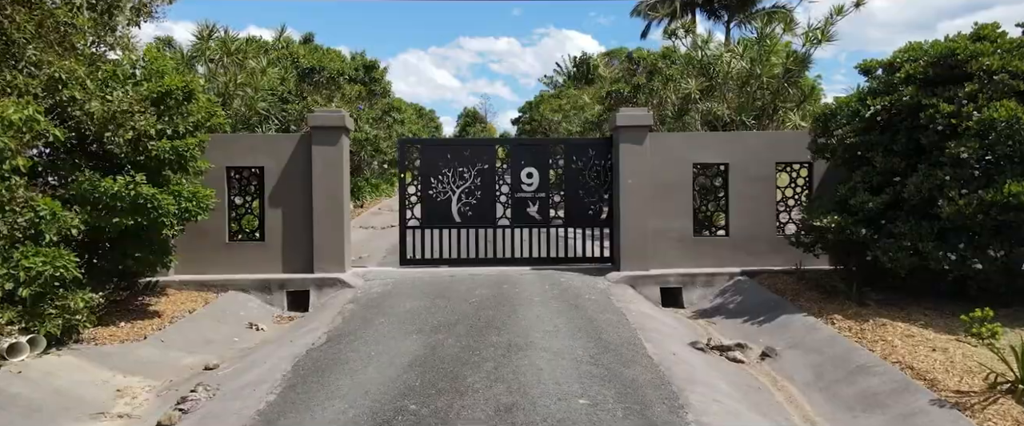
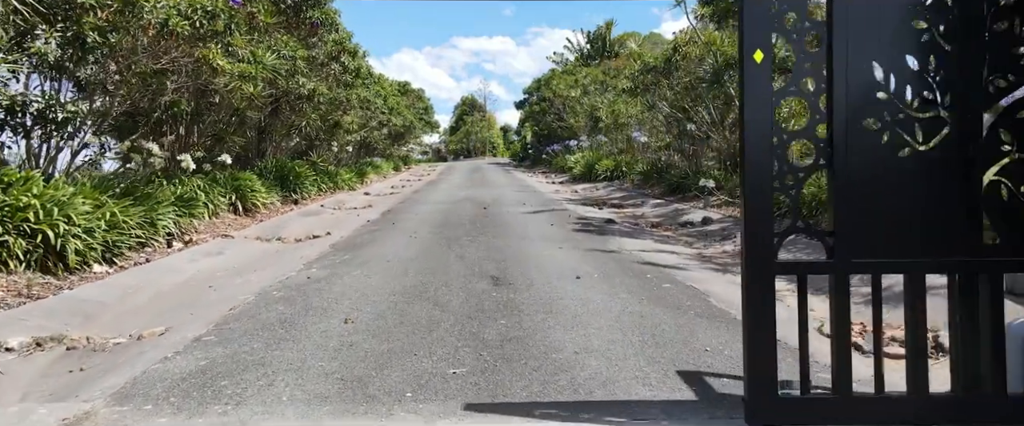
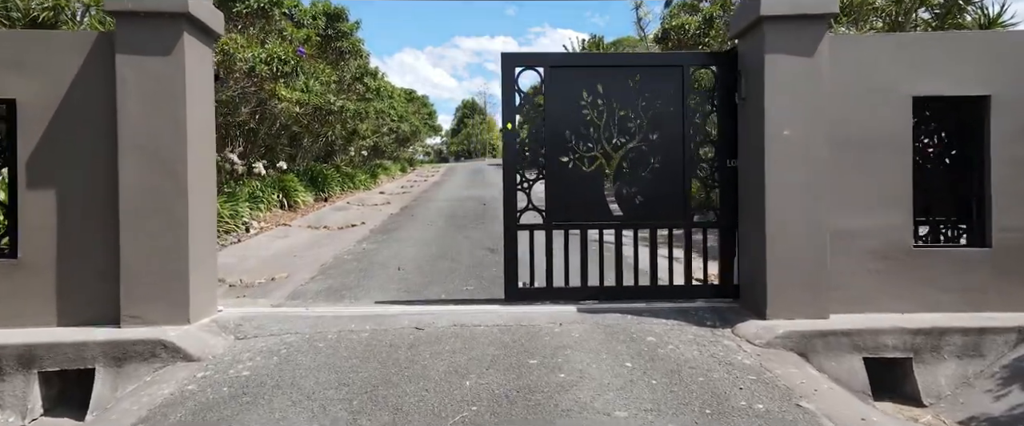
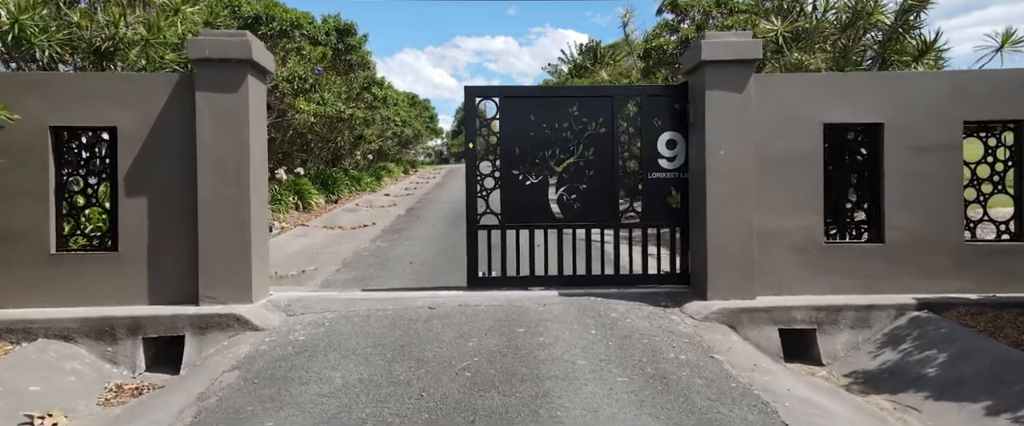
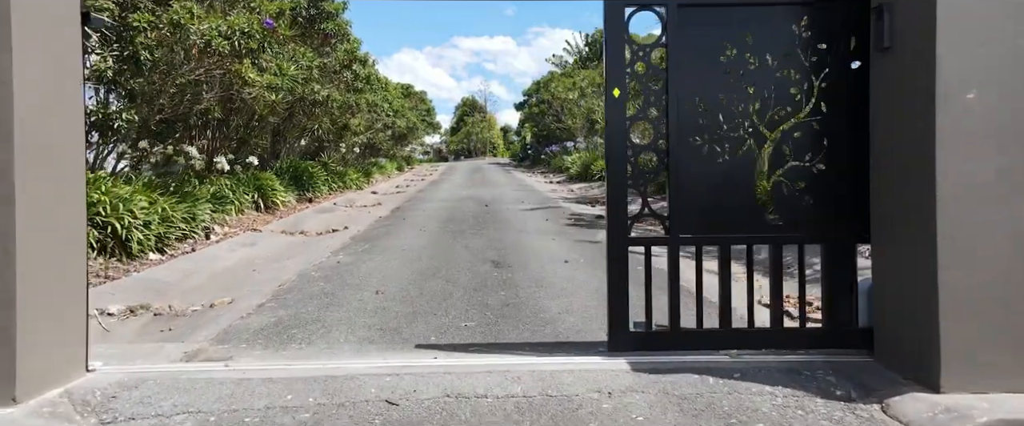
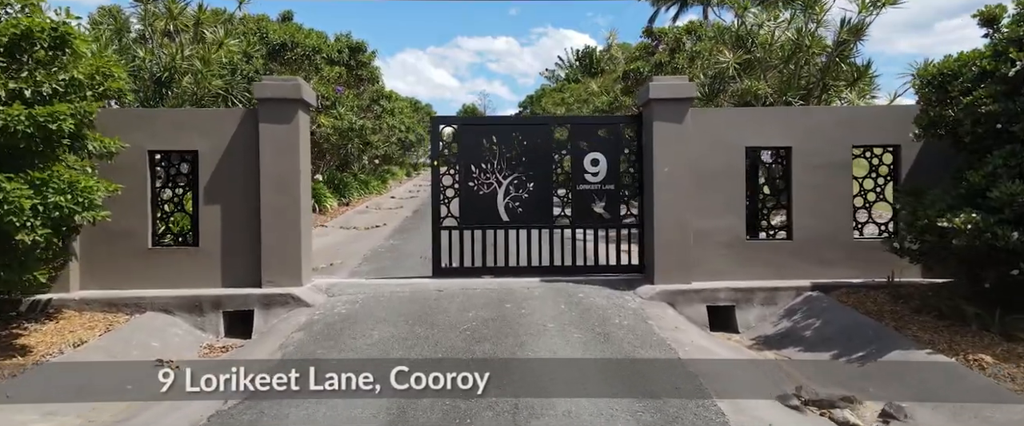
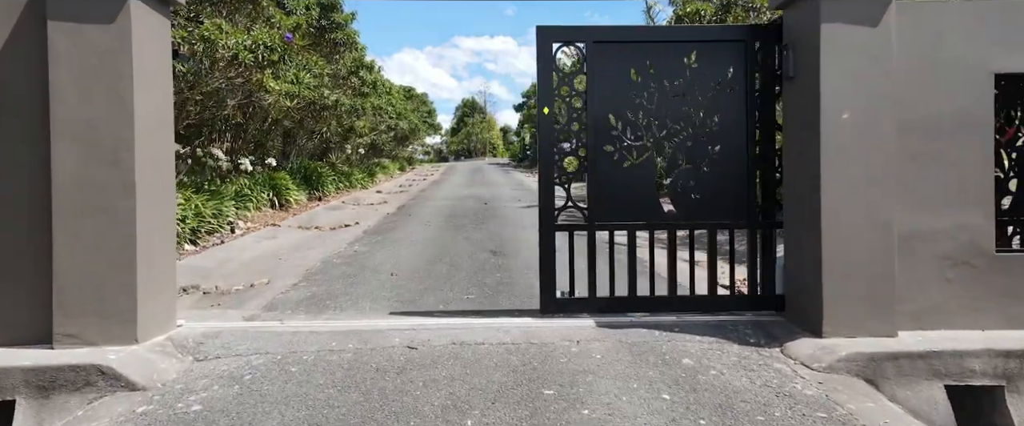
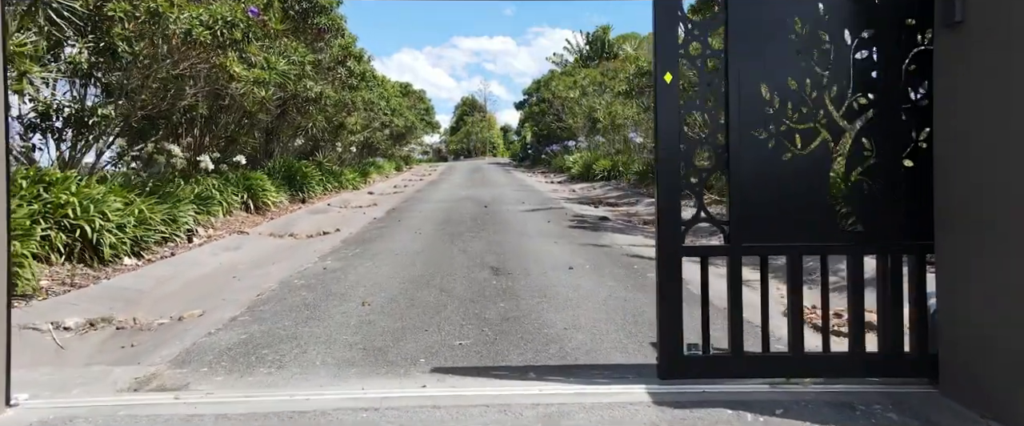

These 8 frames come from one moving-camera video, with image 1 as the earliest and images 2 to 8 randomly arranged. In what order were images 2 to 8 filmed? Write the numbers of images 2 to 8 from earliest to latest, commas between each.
6, 4, 3, 7, 5, 8, 2
